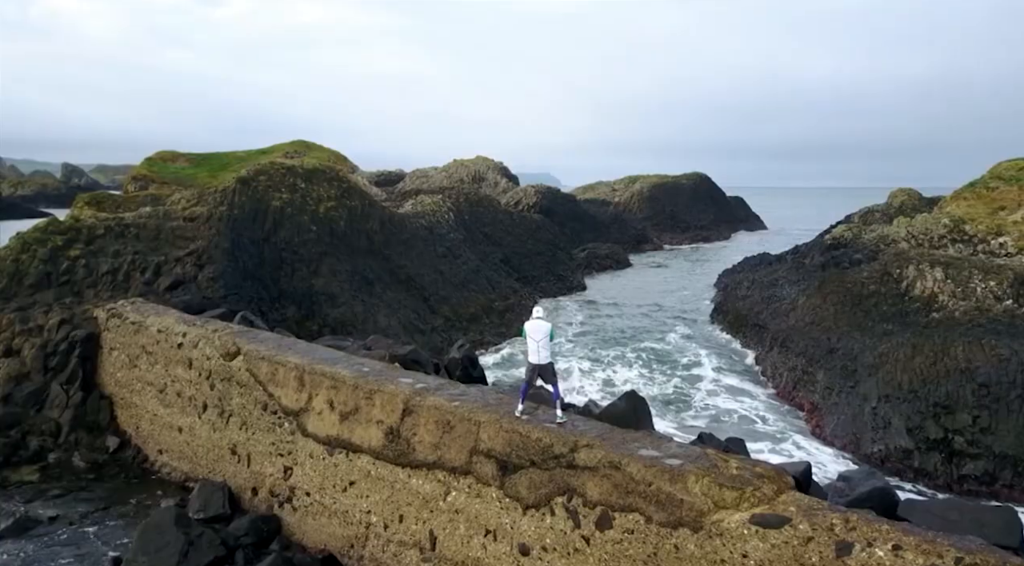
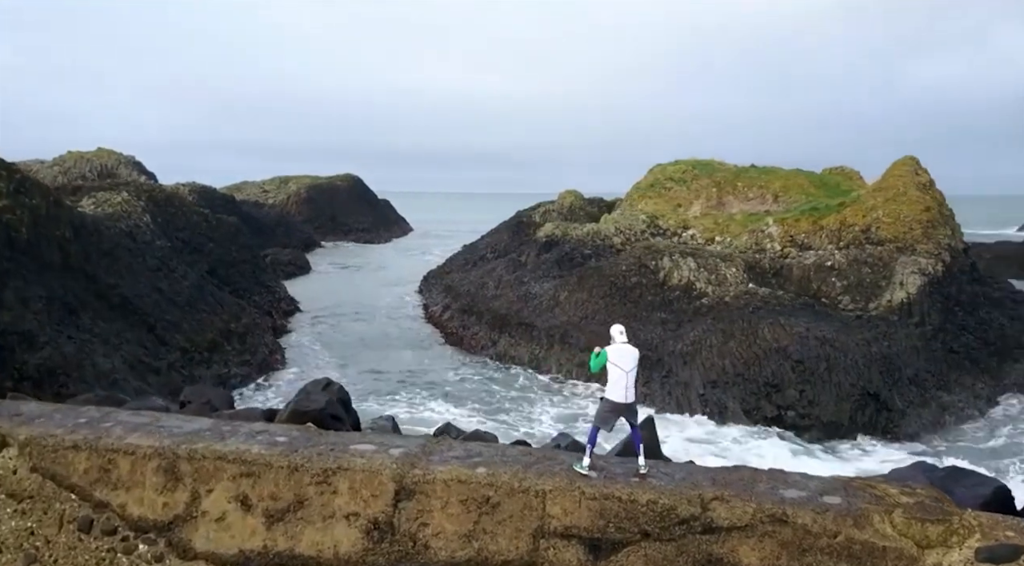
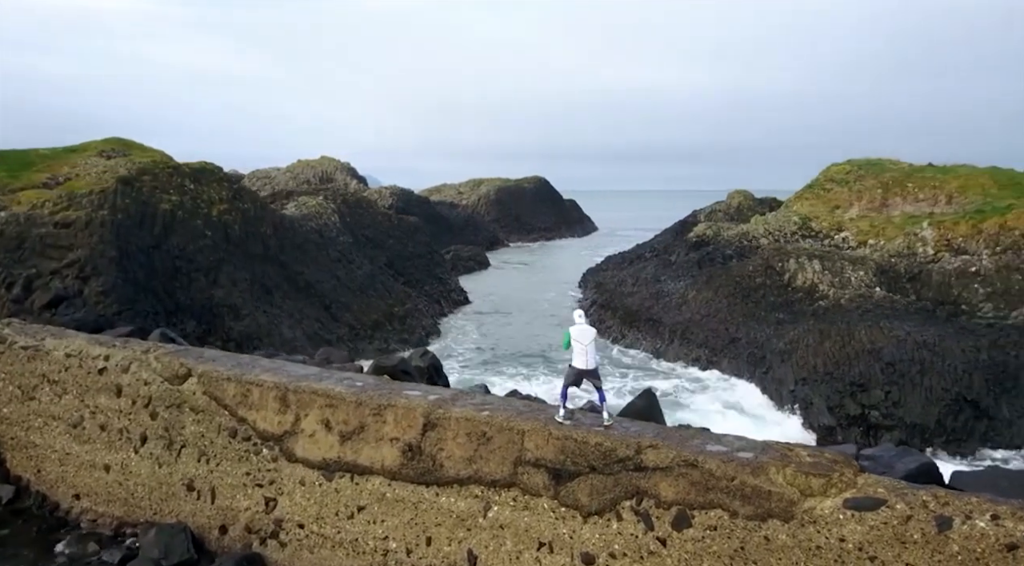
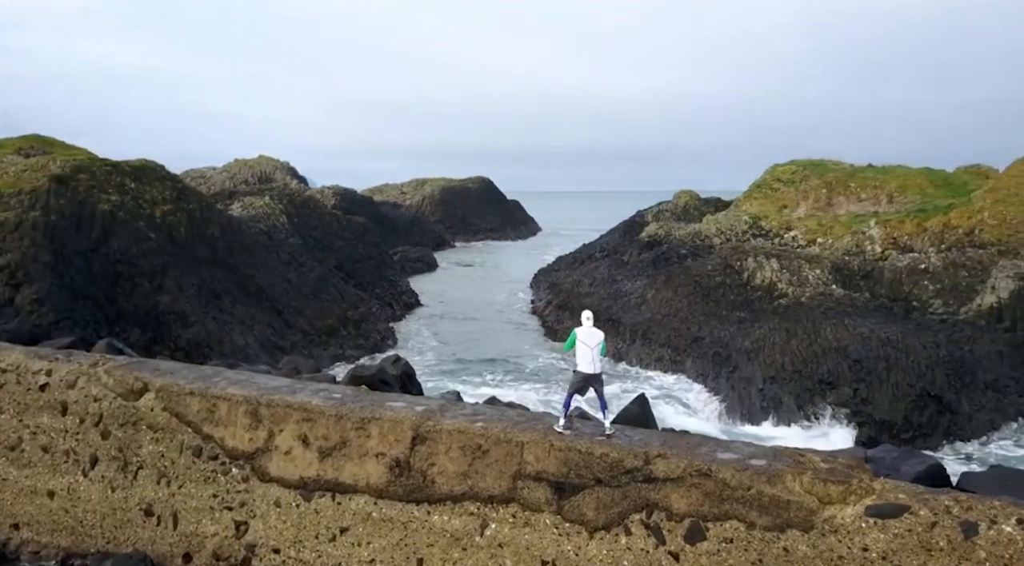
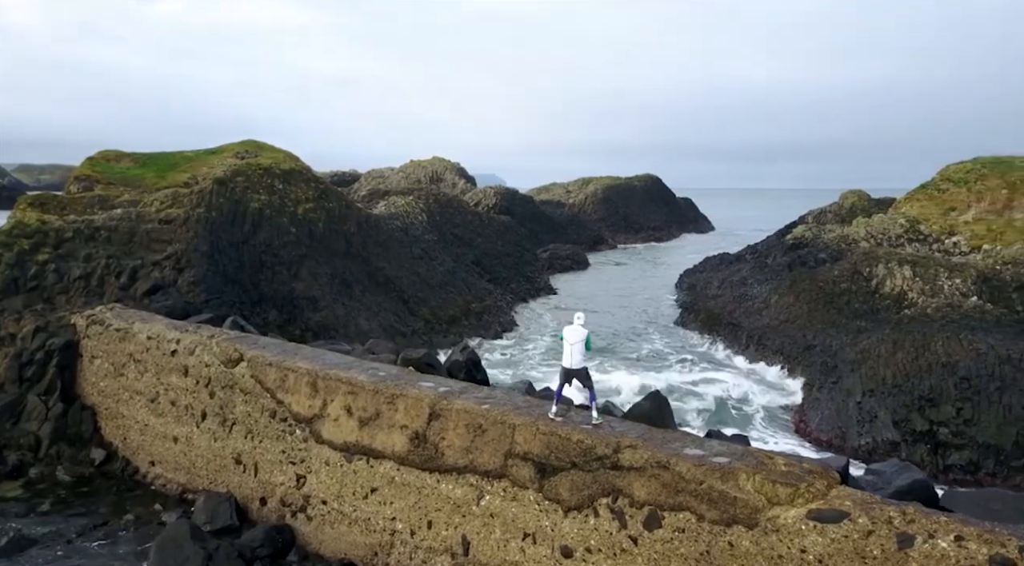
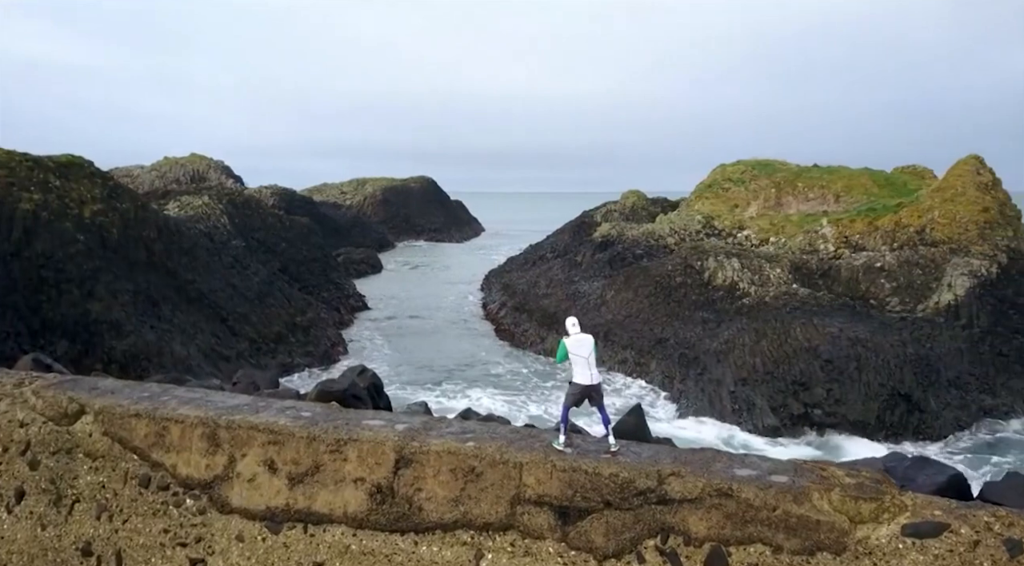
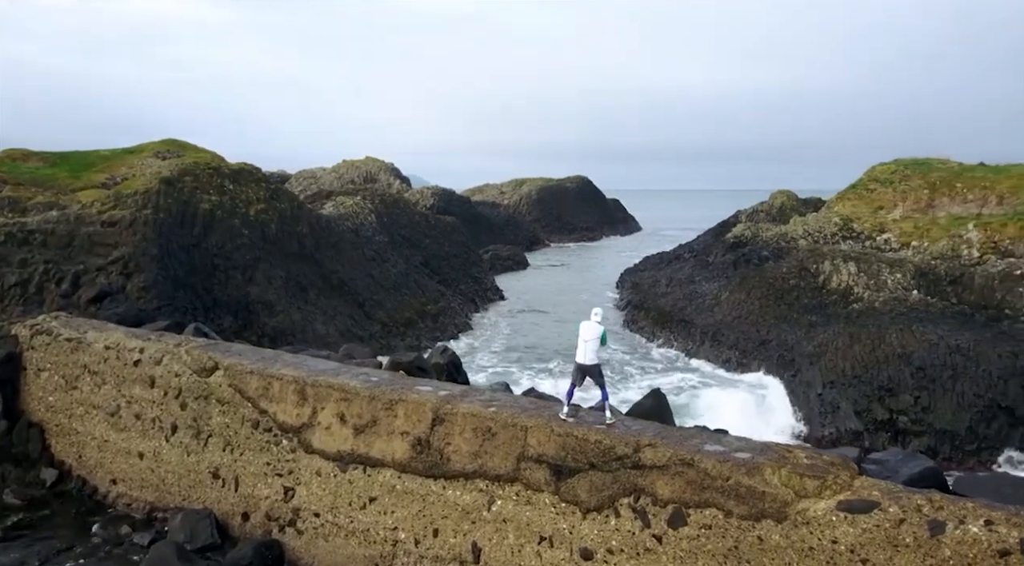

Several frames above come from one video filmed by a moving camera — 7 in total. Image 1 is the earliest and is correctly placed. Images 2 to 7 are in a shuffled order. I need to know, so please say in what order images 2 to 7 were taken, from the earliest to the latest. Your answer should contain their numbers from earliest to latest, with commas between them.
5, 7, 3, 4, 6, 2
